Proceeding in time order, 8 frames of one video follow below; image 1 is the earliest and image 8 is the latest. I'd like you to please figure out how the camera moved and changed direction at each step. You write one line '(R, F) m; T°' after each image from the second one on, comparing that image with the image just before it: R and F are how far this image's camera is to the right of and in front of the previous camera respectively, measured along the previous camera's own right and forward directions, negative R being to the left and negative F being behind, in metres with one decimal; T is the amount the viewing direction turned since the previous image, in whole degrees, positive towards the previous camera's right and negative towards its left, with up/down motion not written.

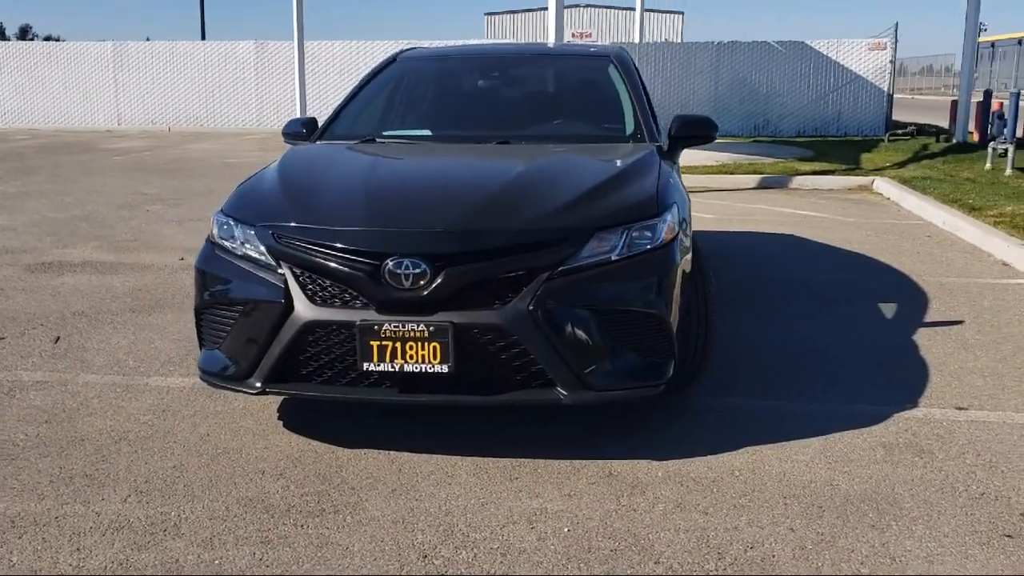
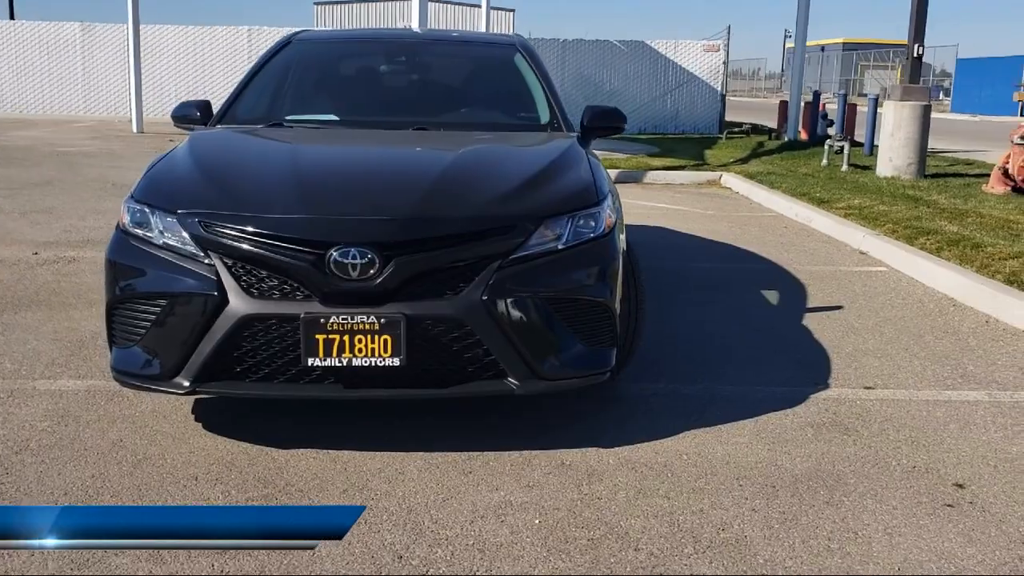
(-0.4, +0.1) m; +10°
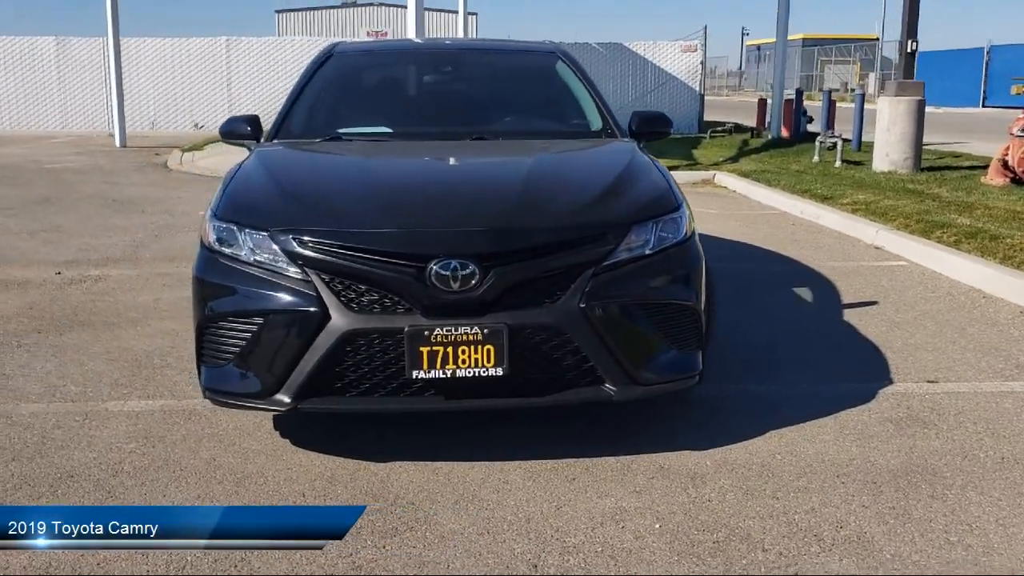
(-0.5, 0.0) m; +2°
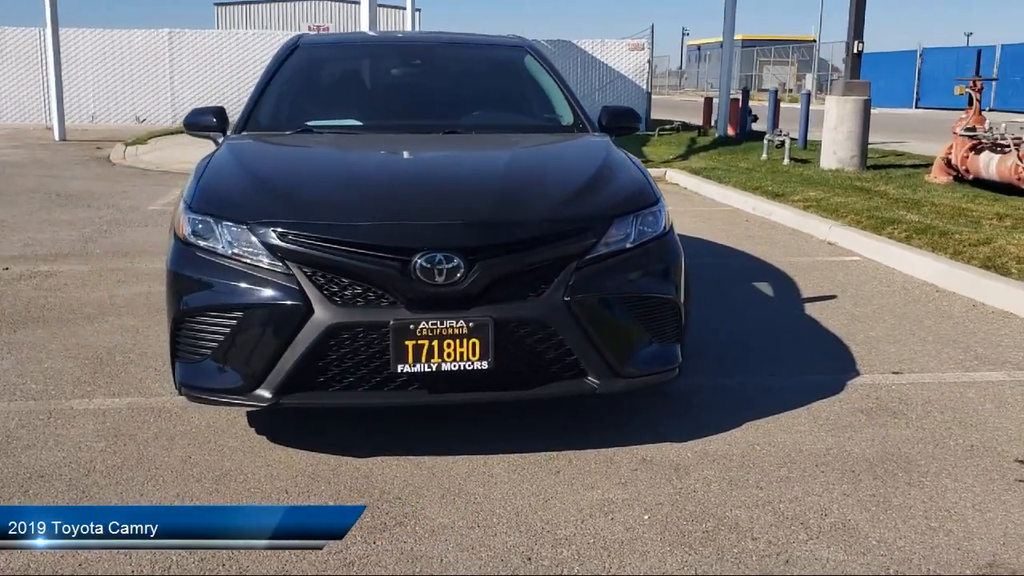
(-0.2, 0.0) m; +3°
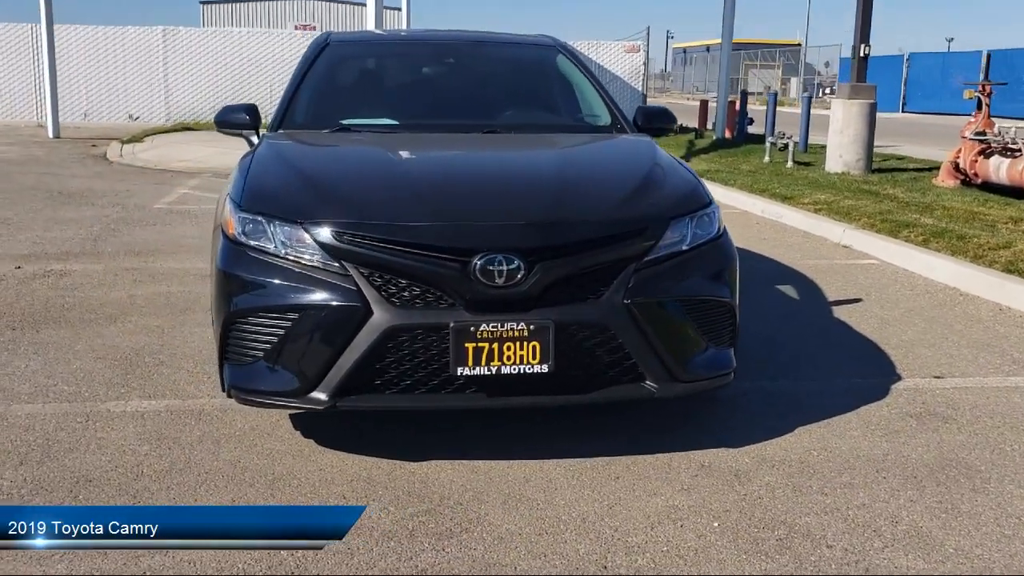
(-0.3, +0.1) m; +1°
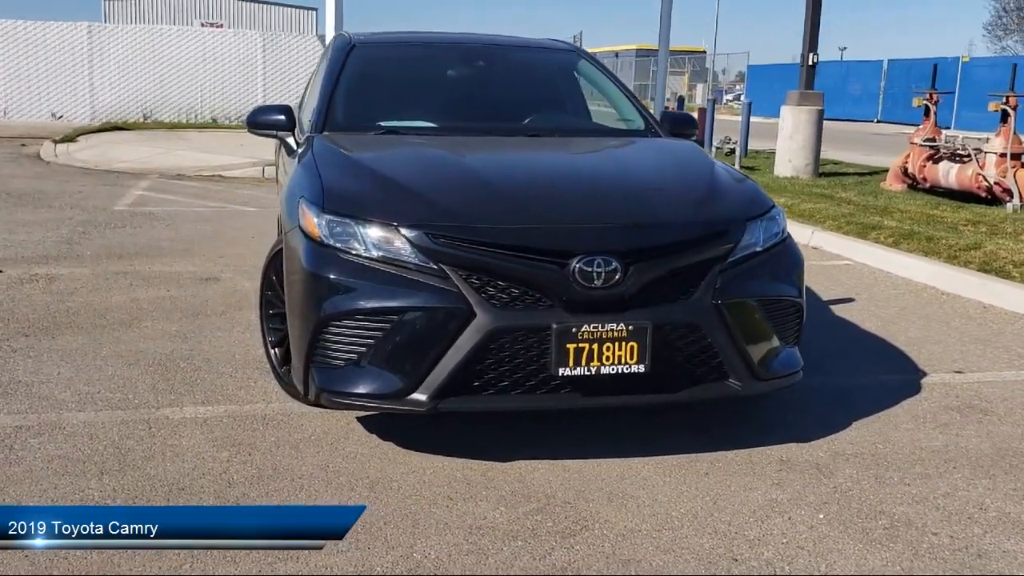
(-0.7, 0.0) m; +5°
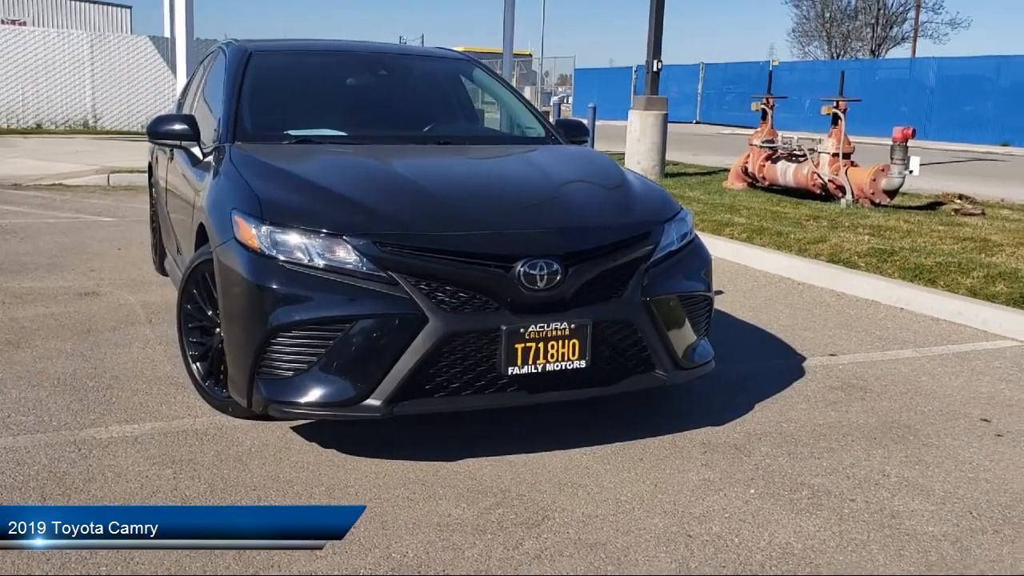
(-0.4, -0.1) m; +10°
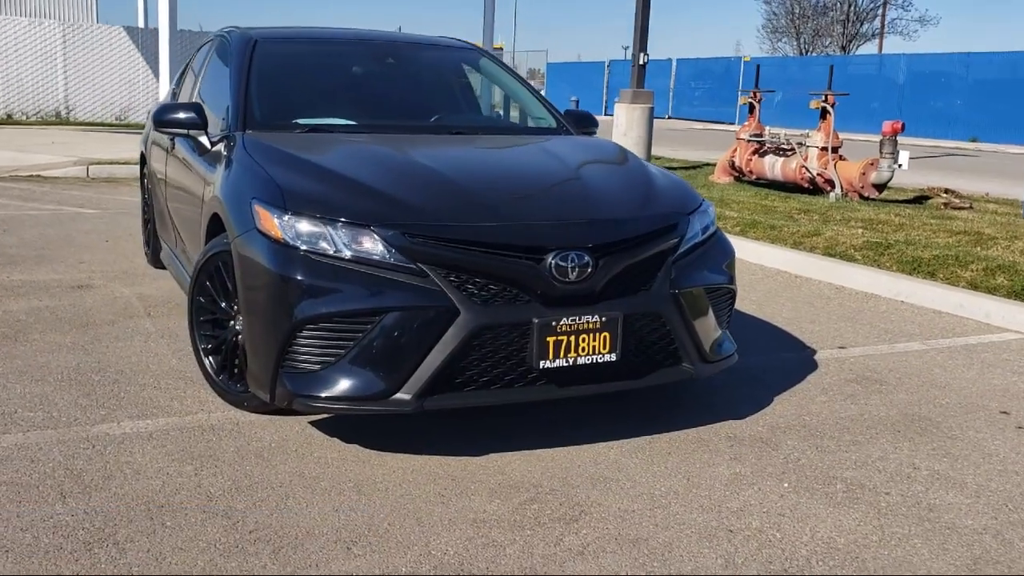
(-0.2, +0.1) m; +2°
